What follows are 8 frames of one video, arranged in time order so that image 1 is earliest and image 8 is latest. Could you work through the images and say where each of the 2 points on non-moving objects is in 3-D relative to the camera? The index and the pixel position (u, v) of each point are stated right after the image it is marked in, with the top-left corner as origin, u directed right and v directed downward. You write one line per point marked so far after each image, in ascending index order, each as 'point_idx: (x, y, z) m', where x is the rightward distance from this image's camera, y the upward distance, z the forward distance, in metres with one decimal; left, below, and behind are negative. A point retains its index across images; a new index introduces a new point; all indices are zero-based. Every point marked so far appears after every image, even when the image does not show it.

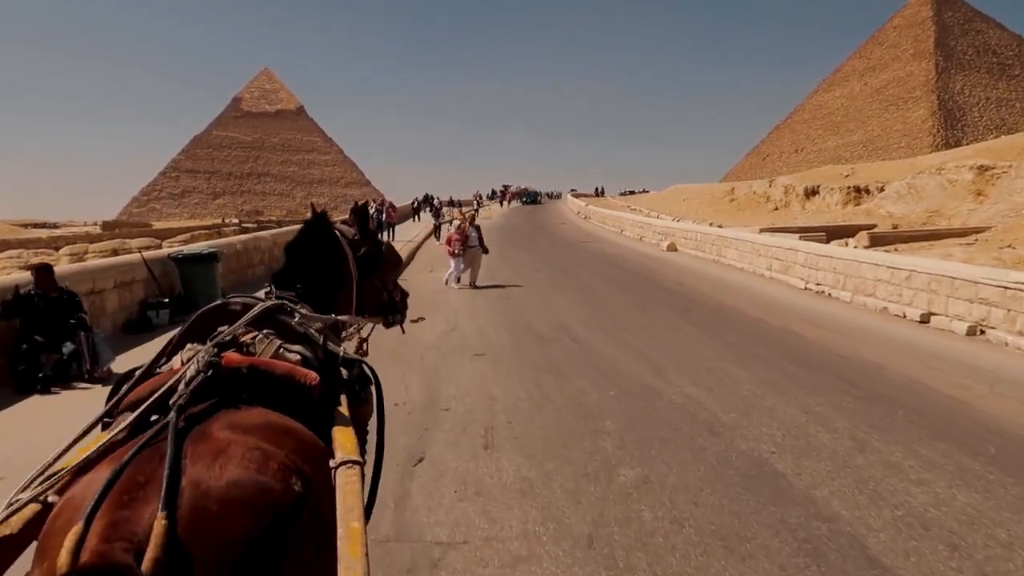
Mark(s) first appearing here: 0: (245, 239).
0: (-4.4, +0.8, +14.7) m
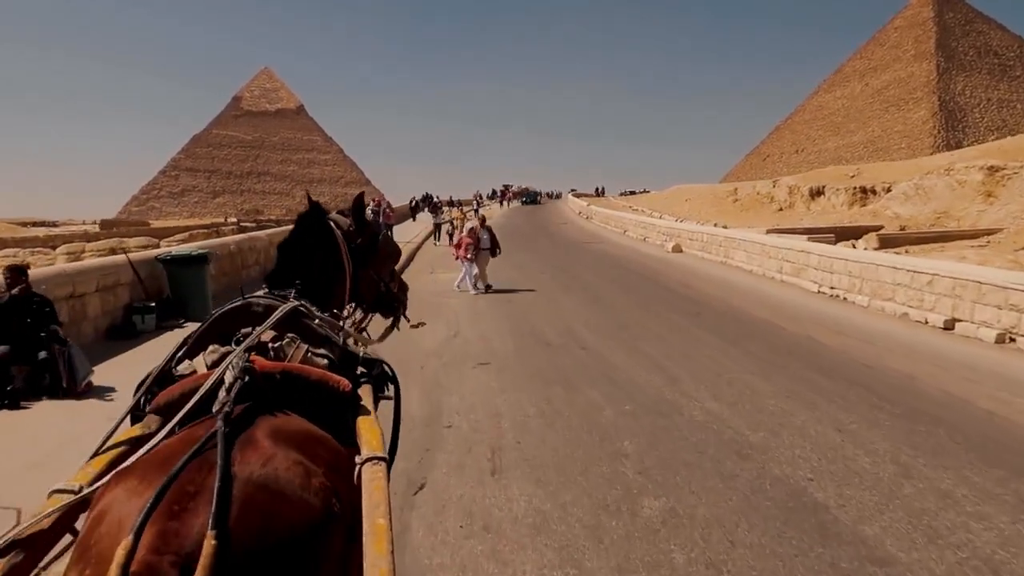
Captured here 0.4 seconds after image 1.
0: (-4.4, +0.8, +14.2) m
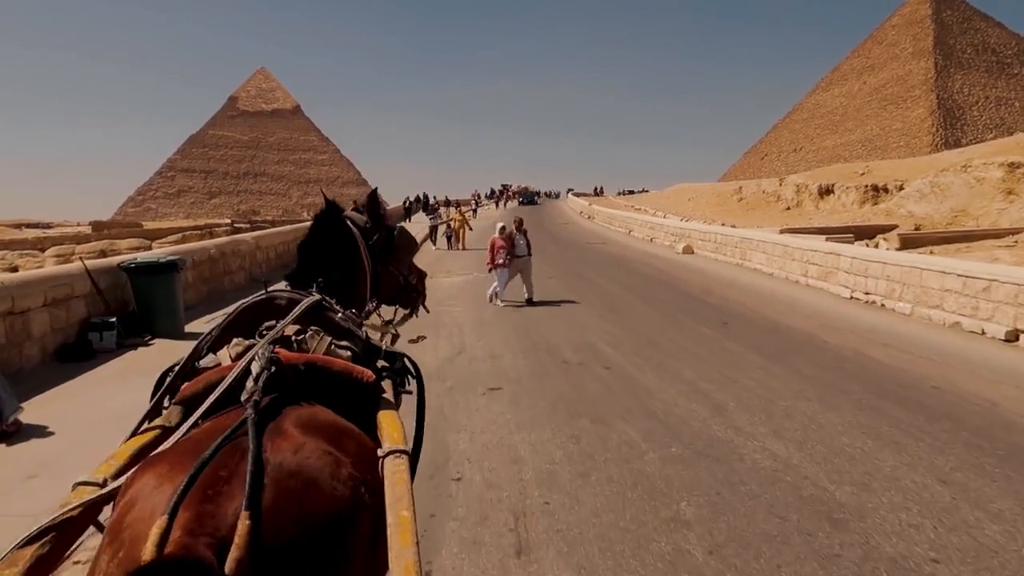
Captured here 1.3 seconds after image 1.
0: (-4.3, +0.7, +13.0) m
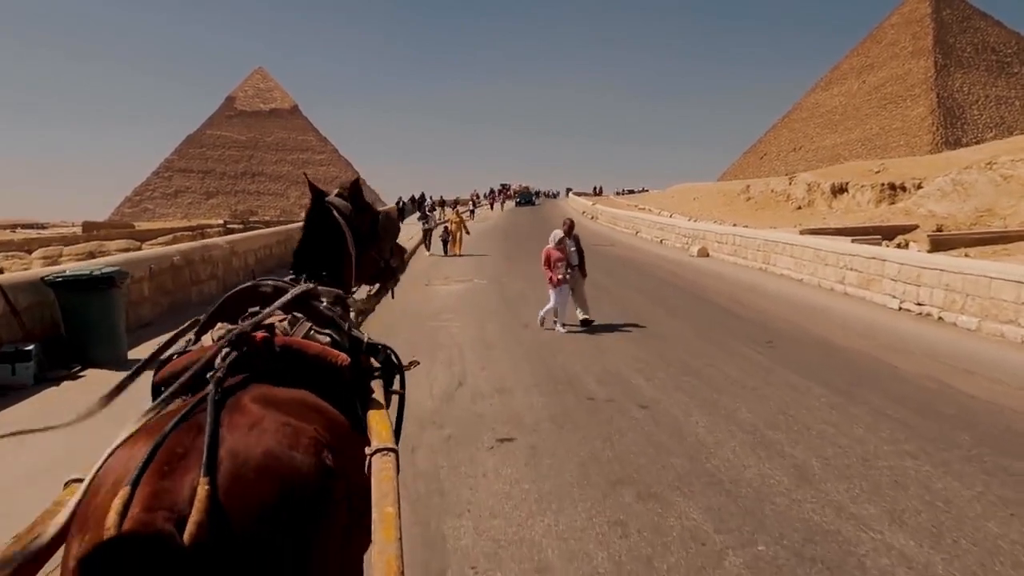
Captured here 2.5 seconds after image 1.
0: (-4.2, +0.5, +11.4) m
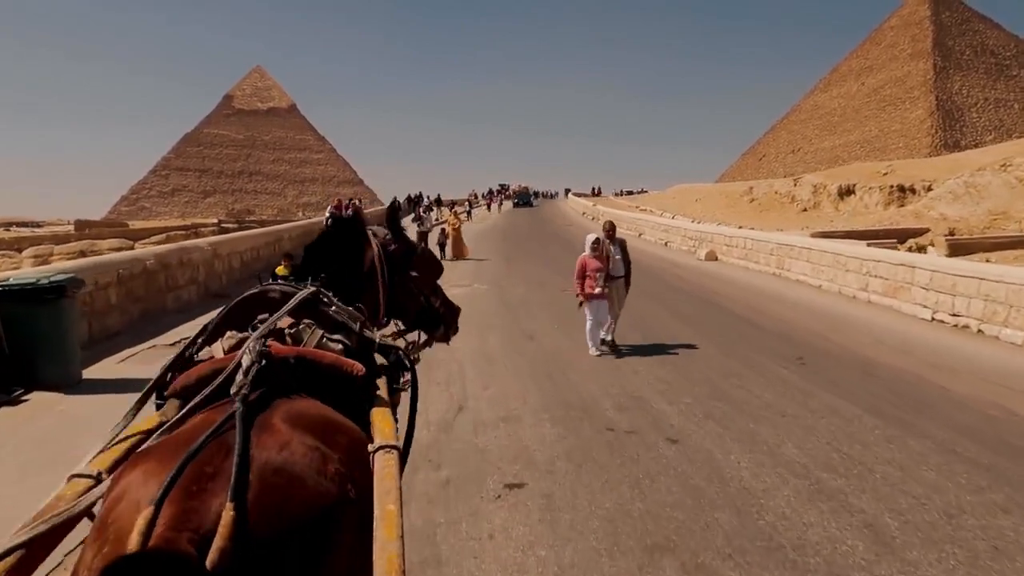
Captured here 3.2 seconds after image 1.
0: (-4.1, +0.4, +10.5) m
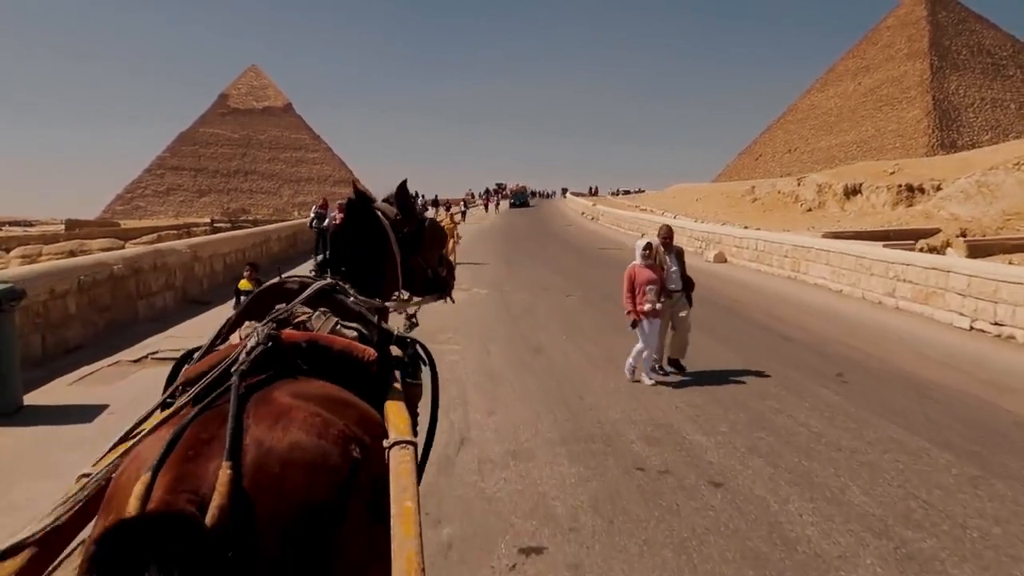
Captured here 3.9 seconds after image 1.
0: (-4.1, +0.4, +9.6) m
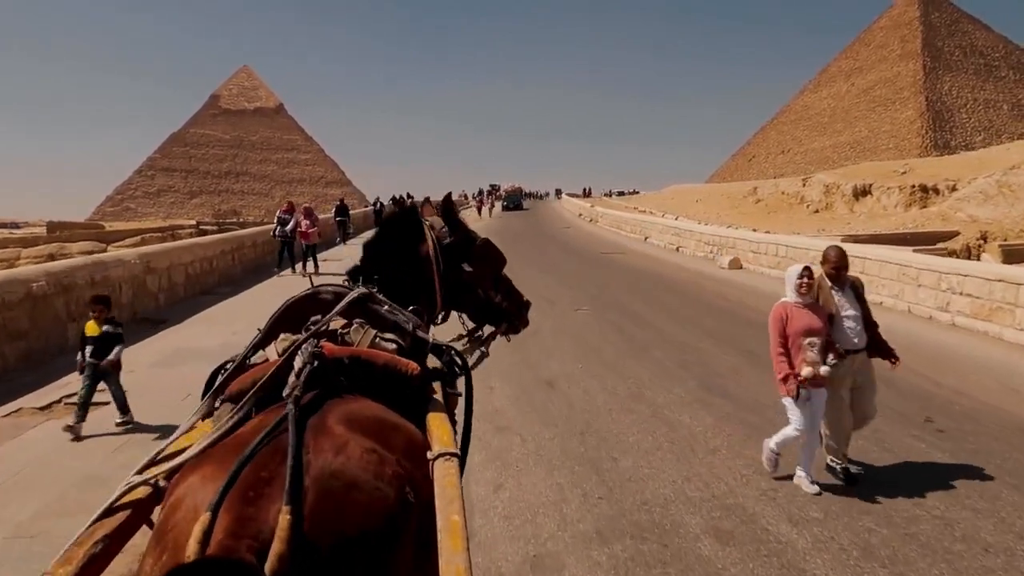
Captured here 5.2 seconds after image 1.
0: (-4.0, +0.2, +8.0) m
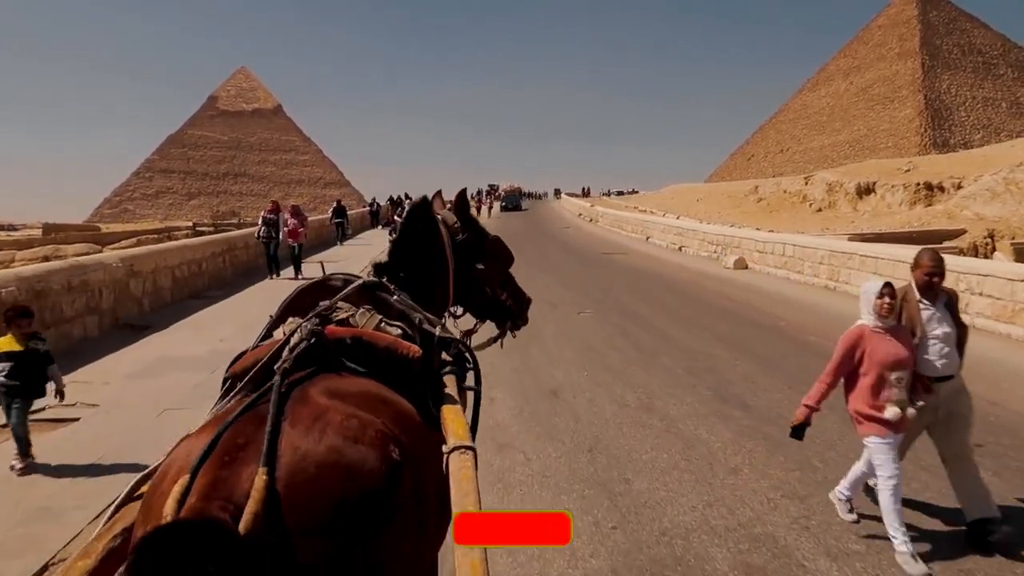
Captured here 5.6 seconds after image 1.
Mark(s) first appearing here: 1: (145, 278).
0: (-4.0, +0.1, +7.5) m
1: (-4.2, +0.1, +10.3) m
